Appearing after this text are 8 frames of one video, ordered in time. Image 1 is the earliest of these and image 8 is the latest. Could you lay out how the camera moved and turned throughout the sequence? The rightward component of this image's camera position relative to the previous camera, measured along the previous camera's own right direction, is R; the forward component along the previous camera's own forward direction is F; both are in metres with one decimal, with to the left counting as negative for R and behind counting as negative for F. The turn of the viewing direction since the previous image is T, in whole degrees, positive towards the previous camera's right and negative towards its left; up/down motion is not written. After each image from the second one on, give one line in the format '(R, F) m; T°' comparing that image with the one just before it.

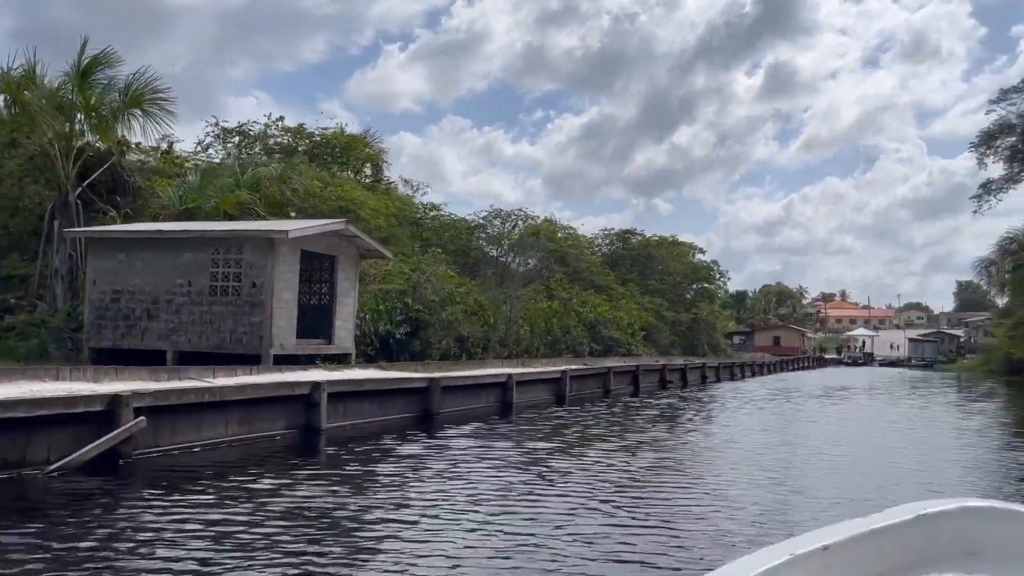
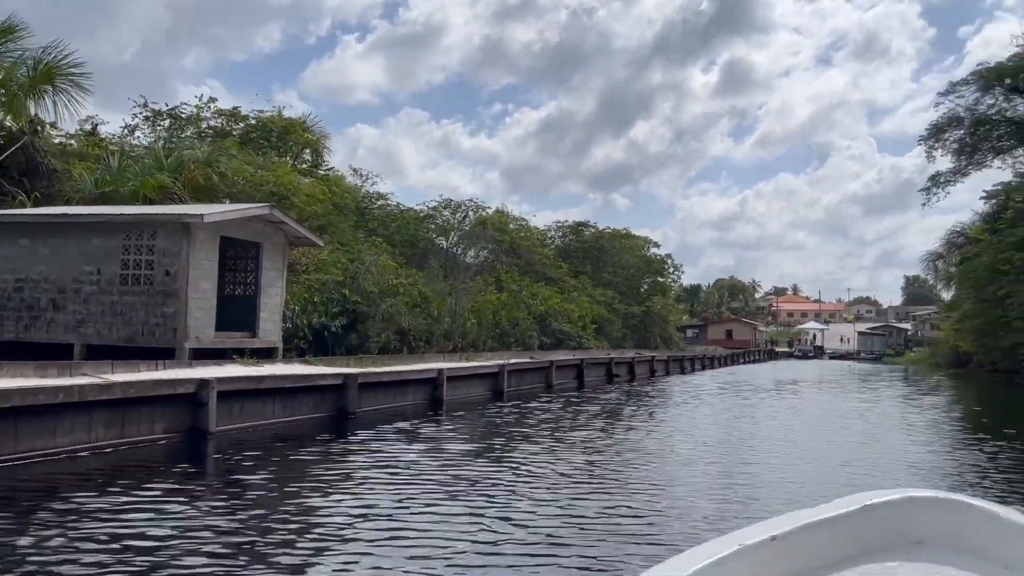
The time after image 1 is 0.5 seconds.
(+0.4, +0.9) m; +3°
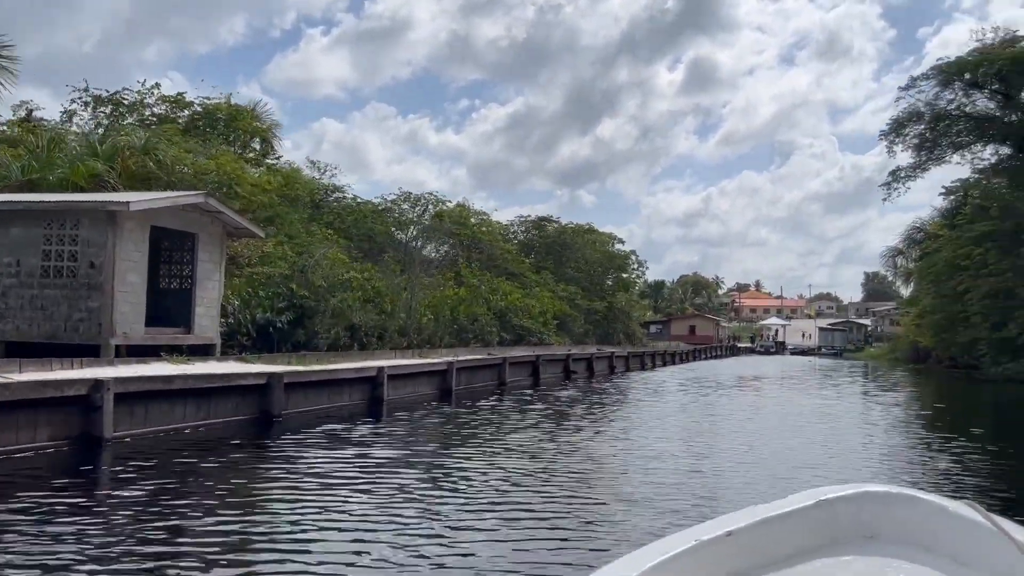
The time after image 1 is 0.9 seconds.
(+0.3, +0.7) m; +2°
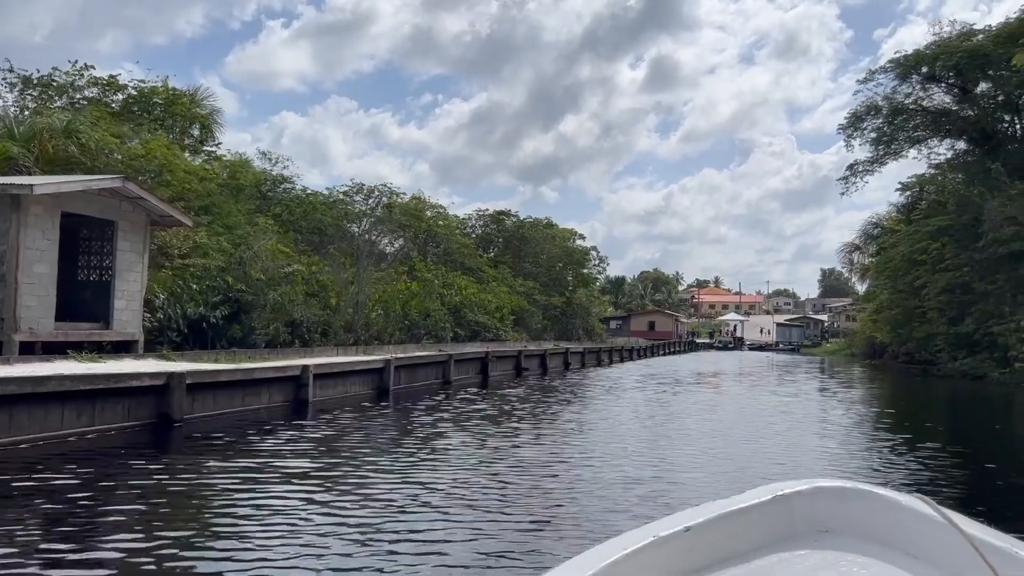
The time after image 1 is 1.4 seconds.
(+0.3, +0.9) m; +3°
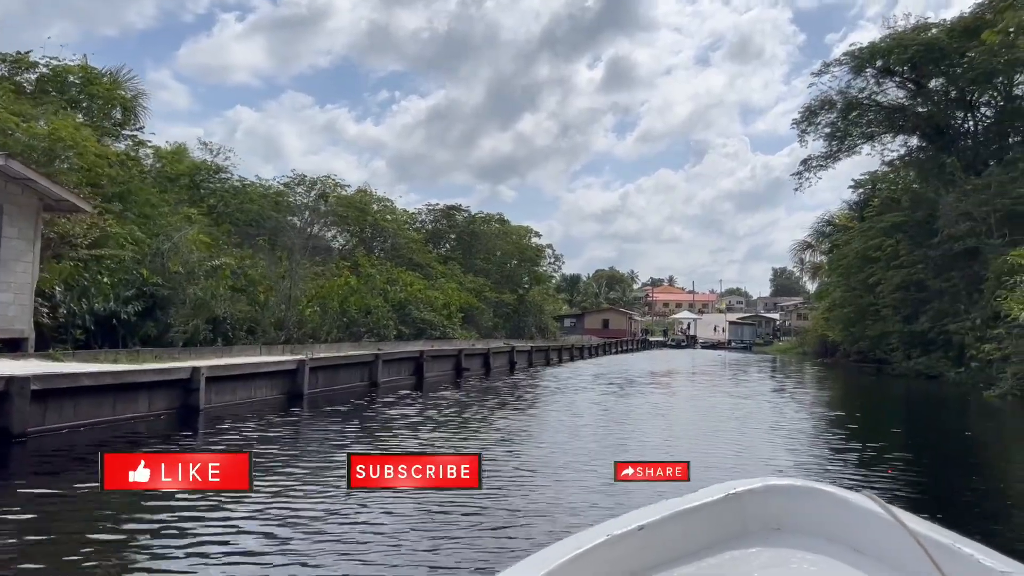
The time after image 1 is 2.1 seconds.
(+0.4, +1.2) m; +3°
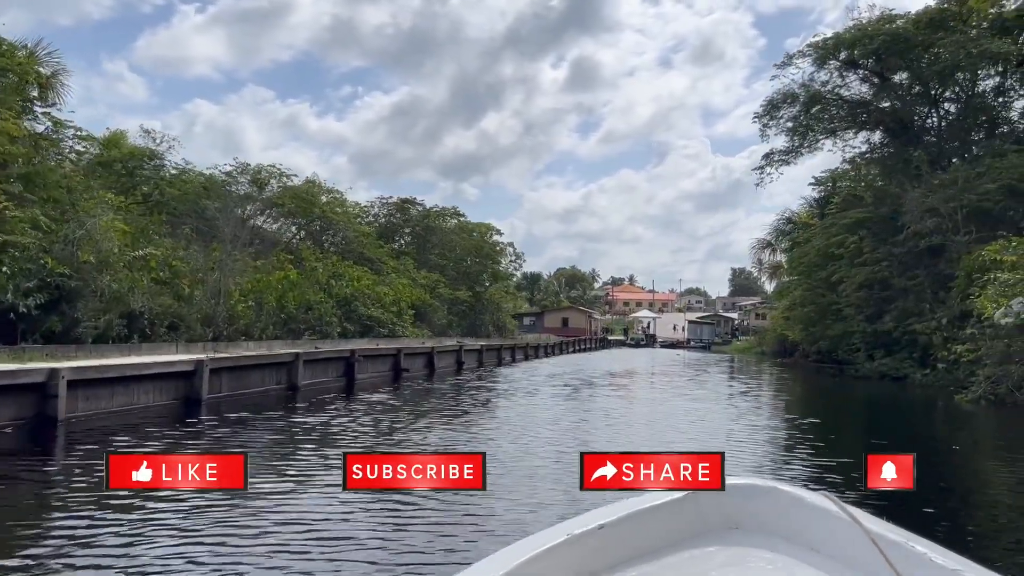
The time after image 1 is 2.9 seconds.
(+0.4, +1.4) m; +3°
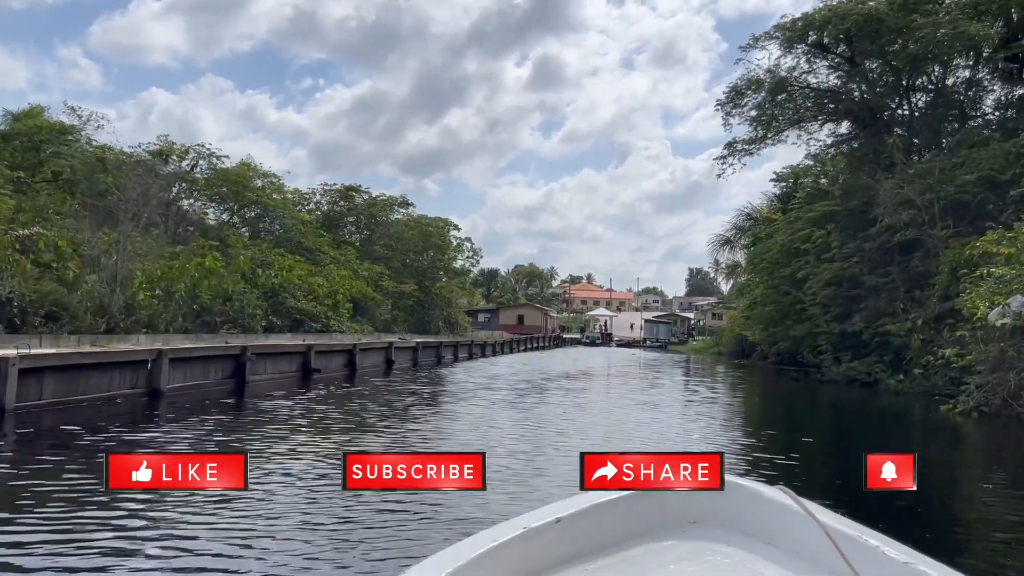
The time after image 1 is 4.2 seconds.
(+0.5, +2.2) m; +3°
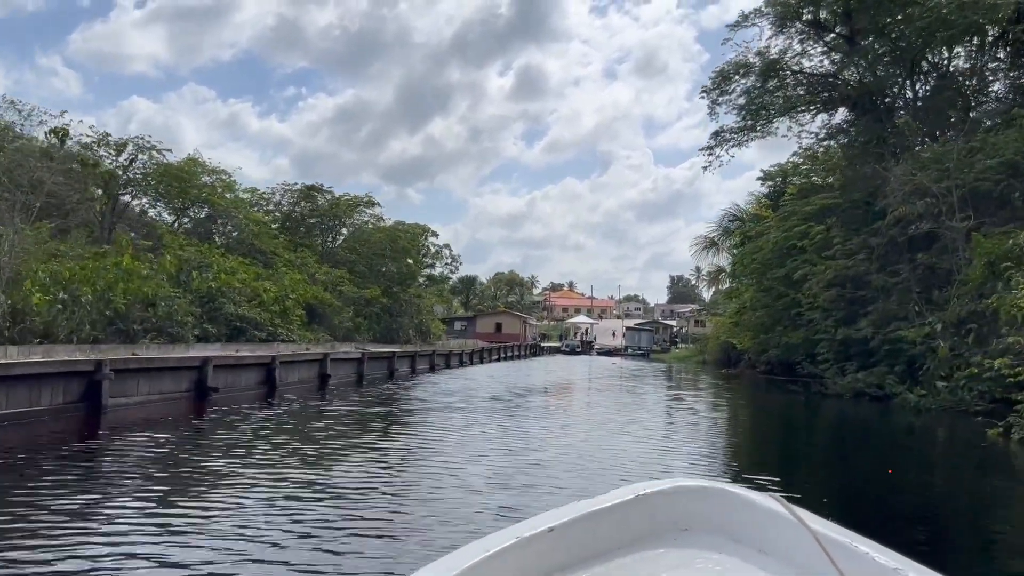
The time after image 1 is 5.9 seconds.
(+0.5, +2.8) m; +1°
